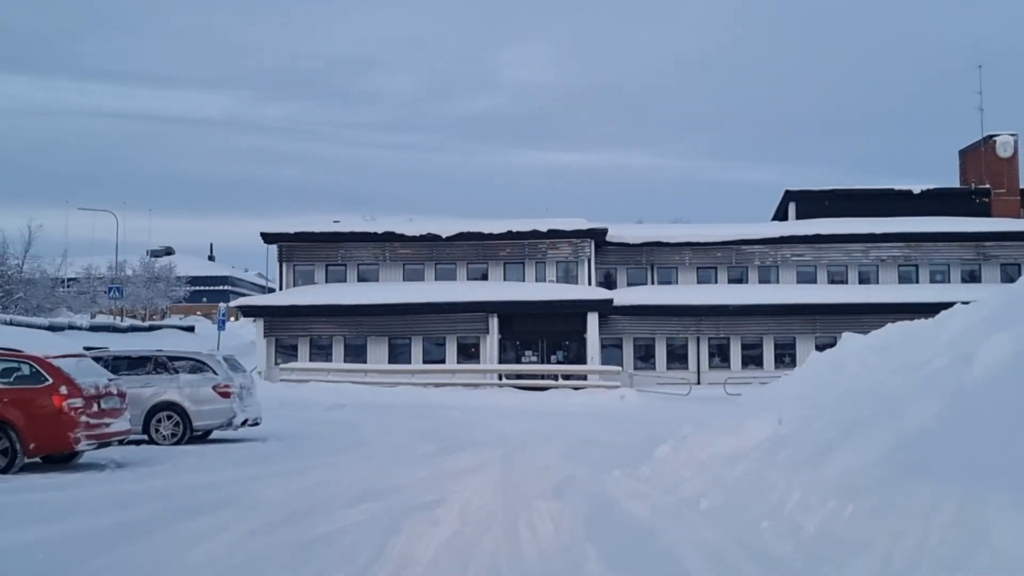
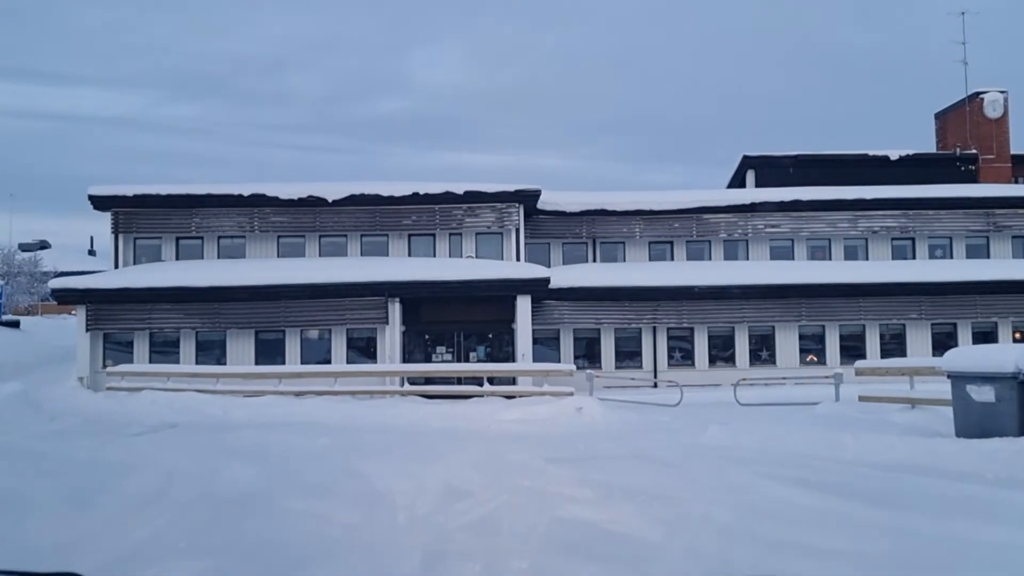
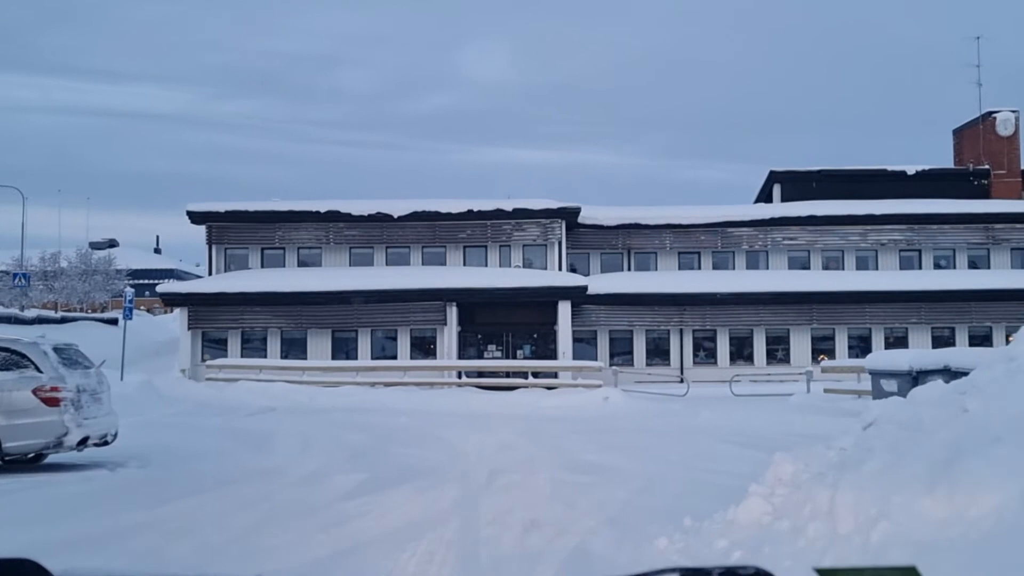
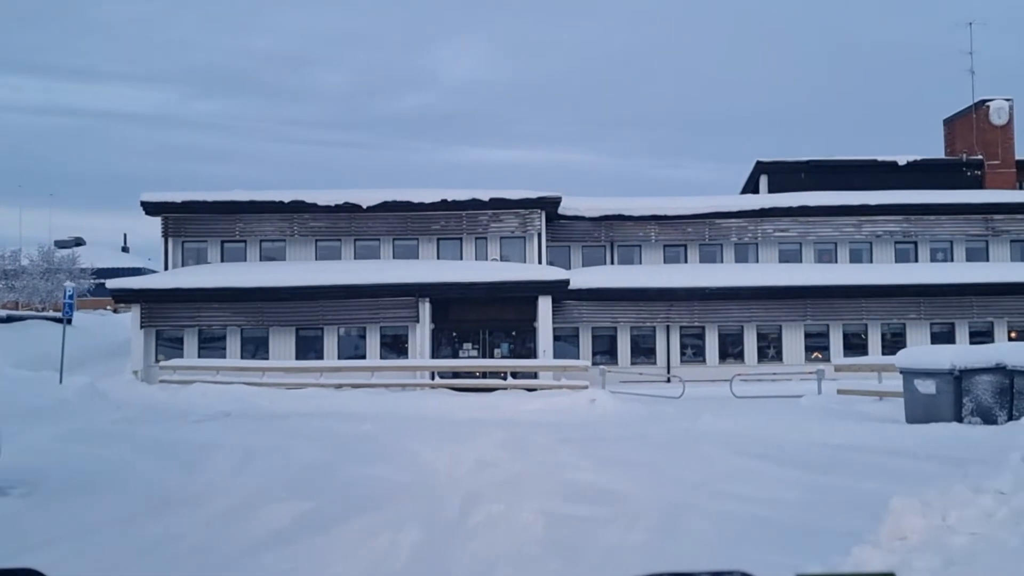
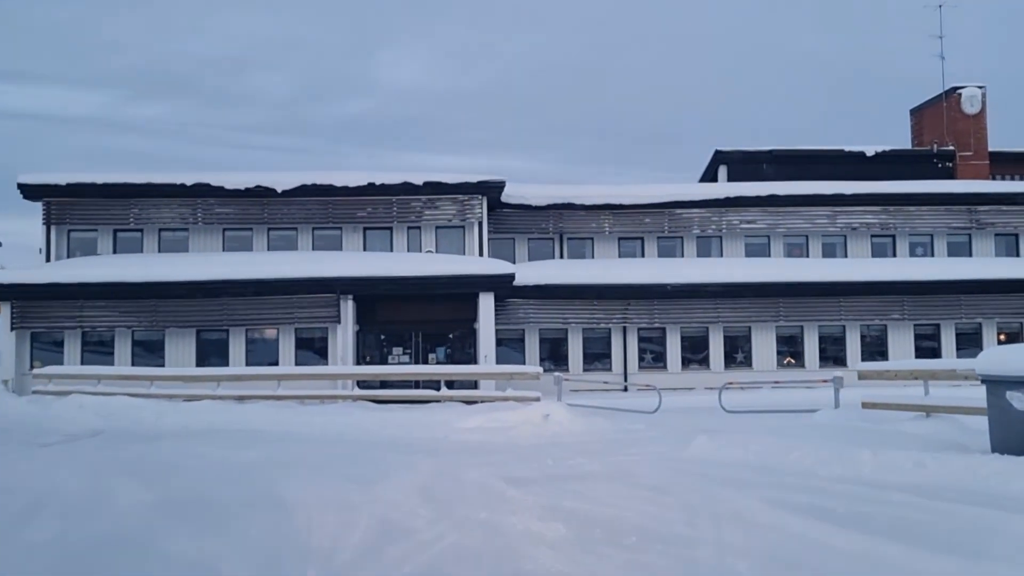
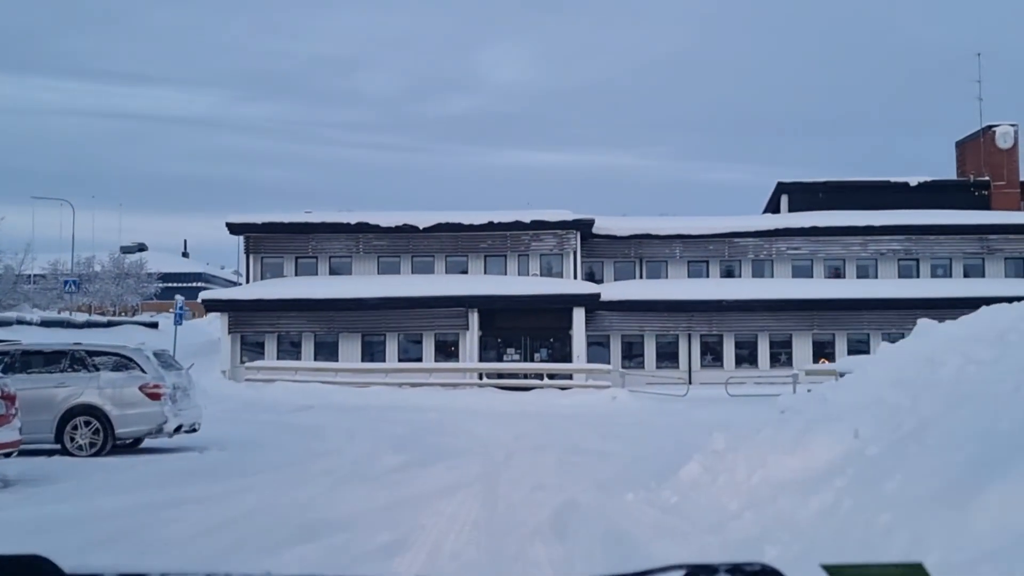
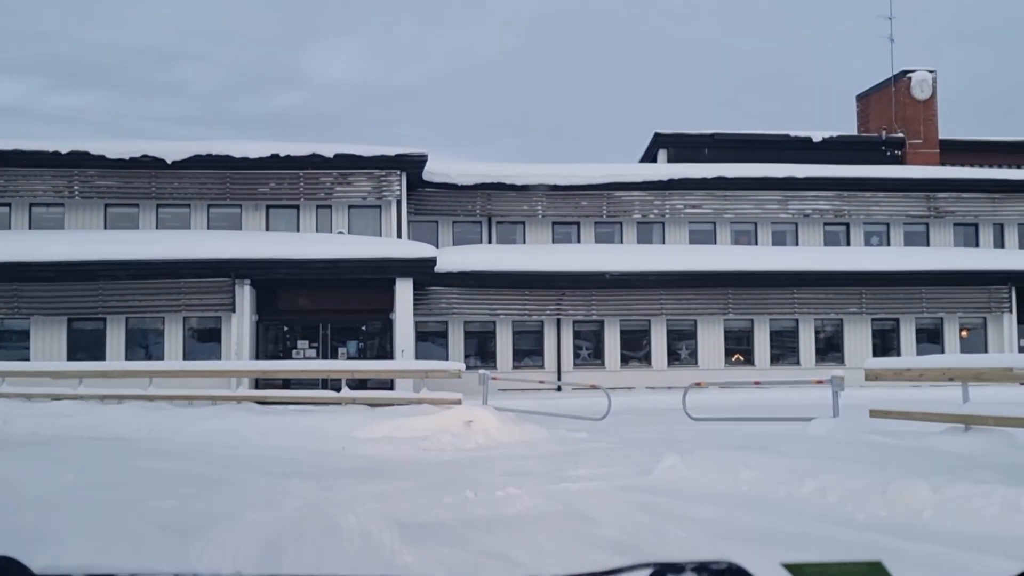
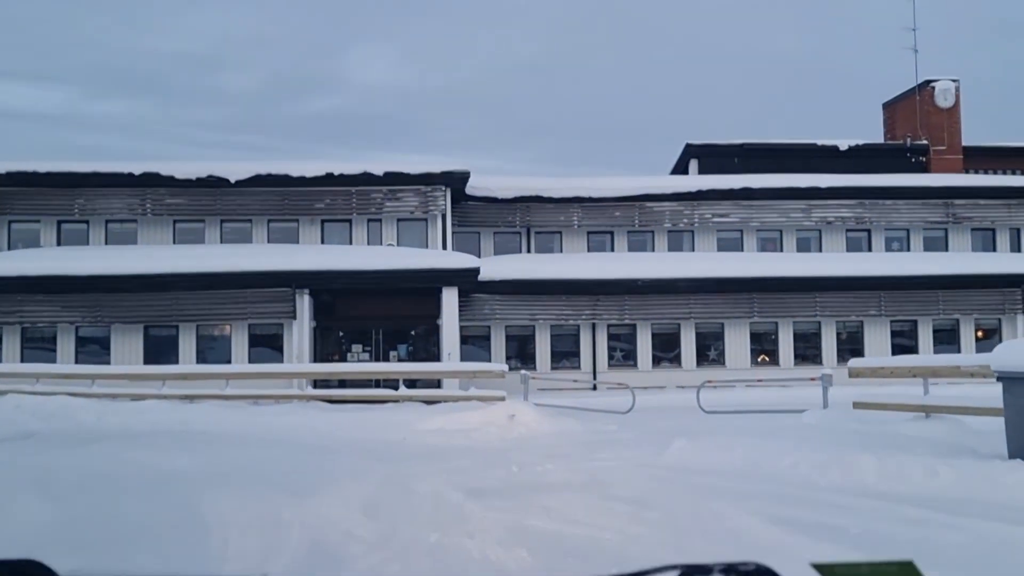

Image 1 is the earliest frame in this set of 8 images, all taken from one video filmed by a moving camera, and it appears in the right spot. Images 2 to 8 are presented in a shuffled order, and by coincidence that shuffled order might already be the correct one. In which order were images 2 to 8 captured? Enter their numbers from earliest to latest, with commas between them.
6, 3, 4, 2, 5, 8, 7
